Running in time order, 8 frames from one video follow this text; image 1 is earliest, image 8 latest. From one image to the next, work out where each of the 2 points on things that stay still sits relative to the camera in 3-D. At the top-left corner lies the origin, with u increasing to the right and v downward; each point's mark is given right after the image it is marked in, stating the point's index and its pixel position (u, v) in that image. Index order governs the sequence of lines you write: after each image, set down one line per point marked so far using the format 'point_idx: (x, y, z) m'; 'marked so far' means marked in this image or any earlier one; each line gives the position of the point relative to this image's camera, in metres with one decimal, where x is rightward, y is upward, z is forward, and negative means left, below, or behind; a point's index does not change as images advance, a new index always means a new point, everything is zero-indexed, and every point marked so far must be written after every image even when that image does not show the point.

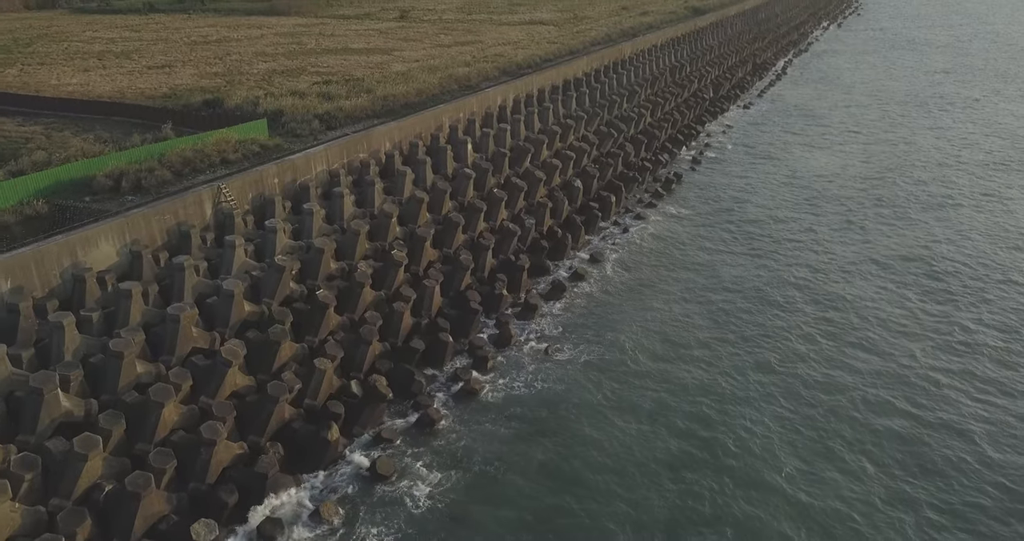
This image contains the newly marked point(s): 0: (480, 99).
0: (-0.8, +4.1, +17.9) m
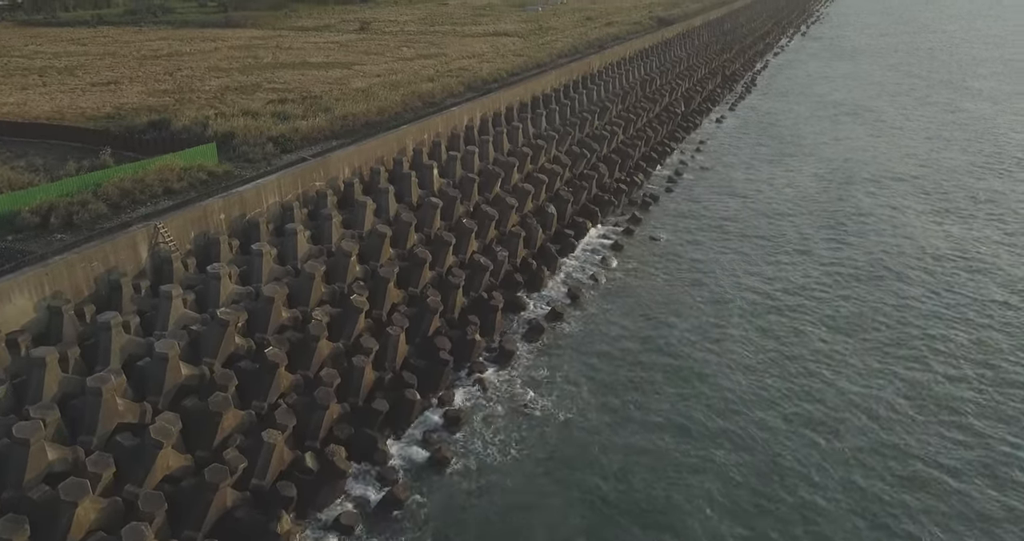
0: (-1.5, +3.4, +16.9) m
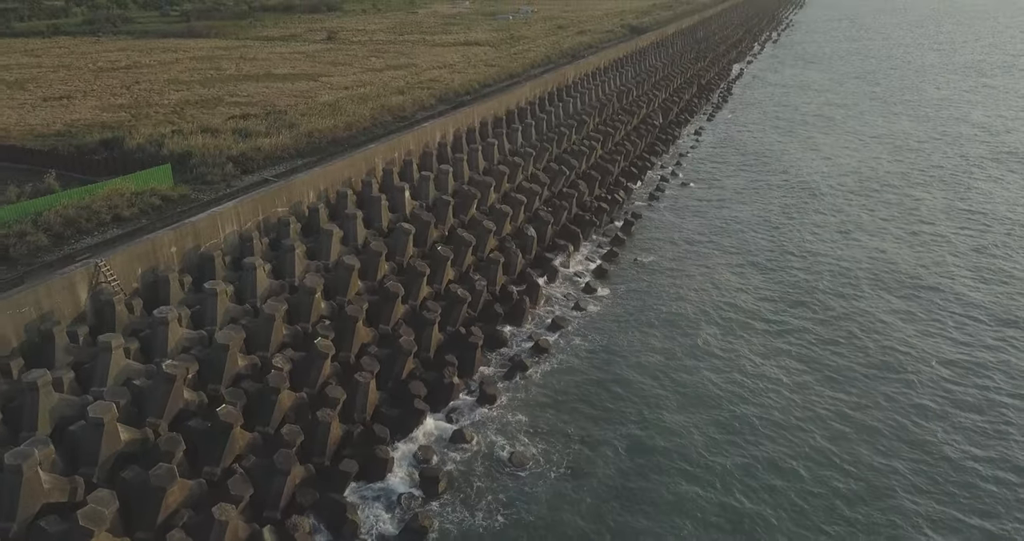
0: (-2.1, +2.9, +16.1) m
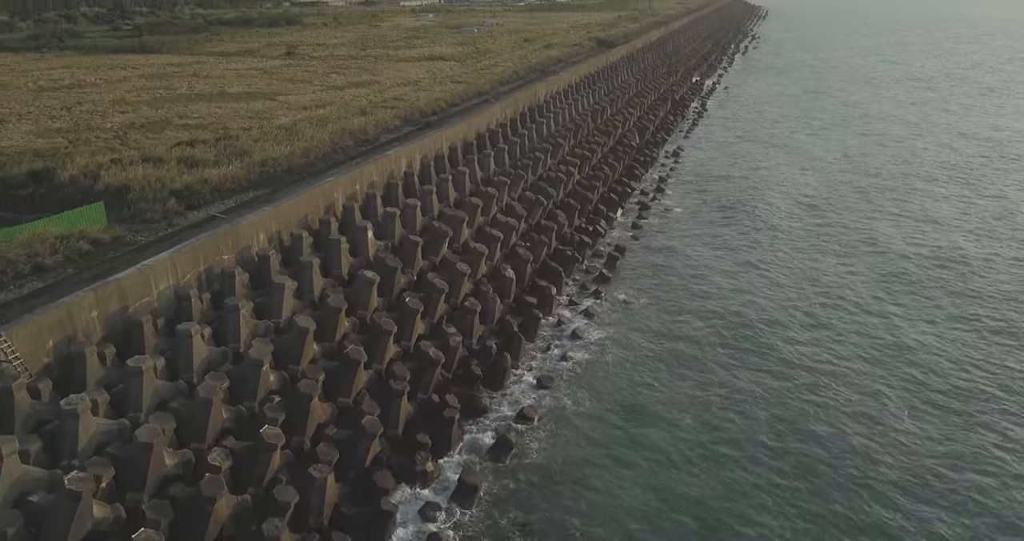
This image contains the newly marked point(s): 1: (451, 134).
0: (-2.6, +2.1, +14.7) m
1: (-1.4, +3.2, +17.4) m
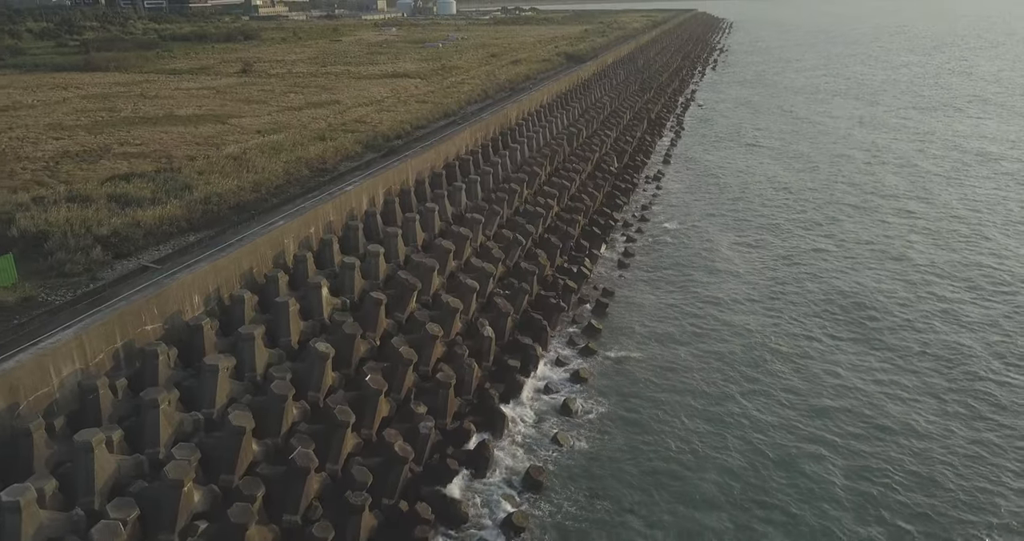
0: (-3.0, +1.1, +13.0) m
1: (-2.0, +2.2, +15.8) m
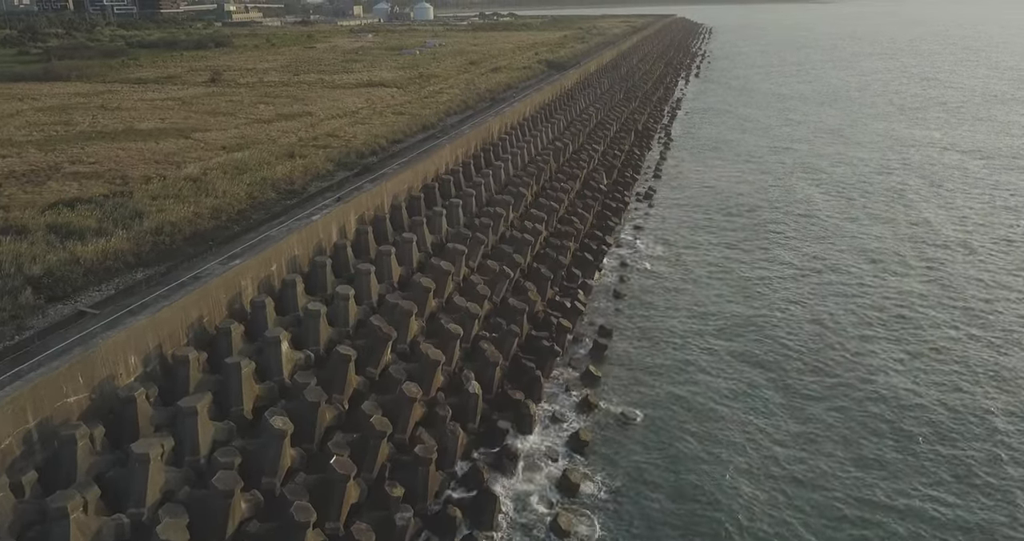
0: (-3.2, +0.5, +11.6) m
1: (-2.3, +1.6, +14.4) m
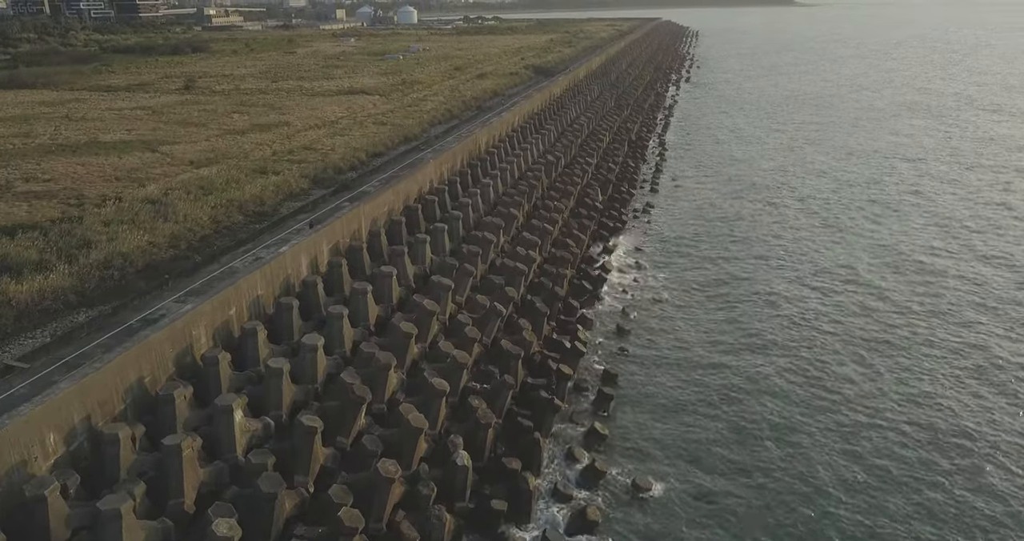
0: (-3.4, -0.1, +10.1) m
1: (-2.5, +1.0, +13.0) m
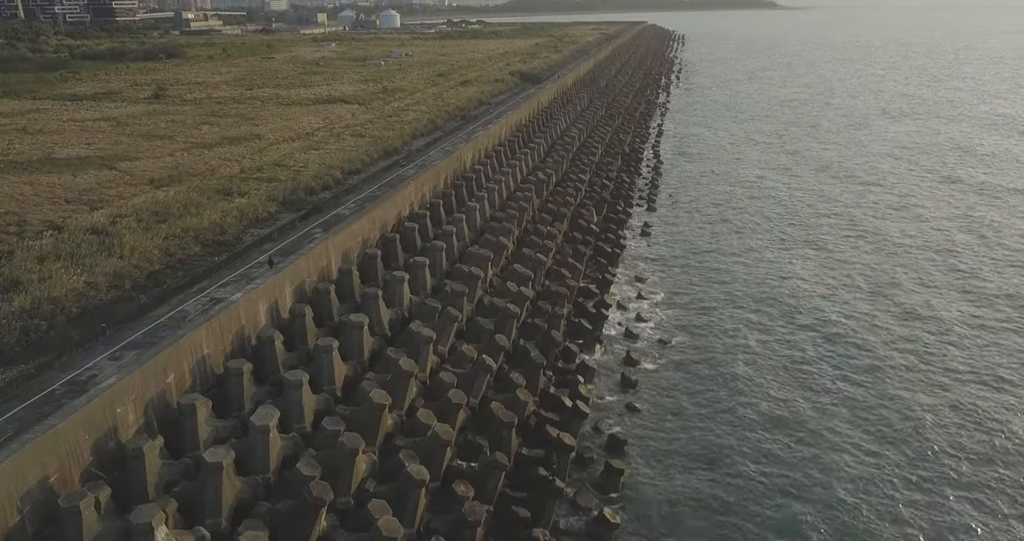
0: (-3.4, -0.7, +8.5) m
1: (-2.6, +0.3, +11.5) m
